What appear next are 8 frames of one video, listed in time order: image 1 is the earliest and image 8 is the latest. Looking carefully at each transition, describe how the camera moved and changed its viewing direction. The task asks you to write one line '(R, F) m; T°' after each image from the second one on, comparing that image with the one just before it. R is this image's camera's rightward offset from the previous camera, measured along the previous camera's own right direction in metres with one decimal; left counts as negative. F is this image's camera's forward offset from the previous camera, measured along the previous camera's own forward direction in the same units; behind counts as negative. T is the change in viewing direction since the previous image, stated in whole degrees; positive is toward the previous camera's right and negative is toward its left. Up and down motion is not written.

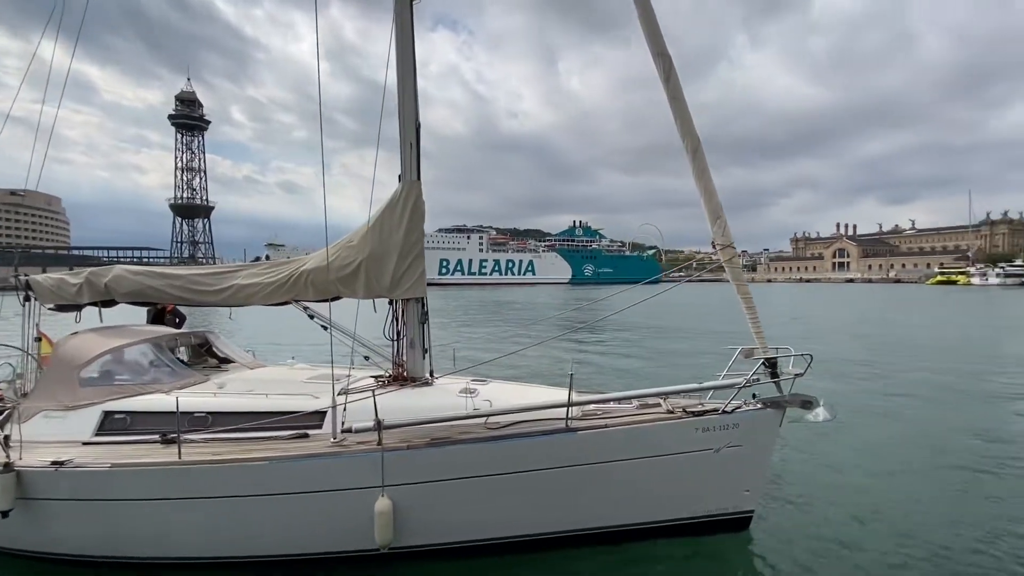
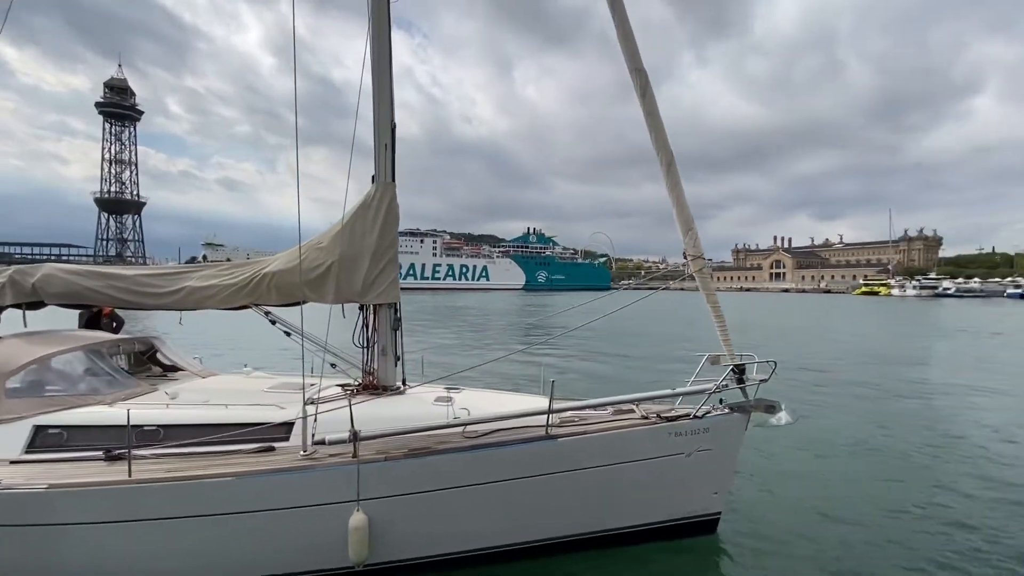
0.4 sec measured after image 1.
(-0.2, +0.1) m; +5°
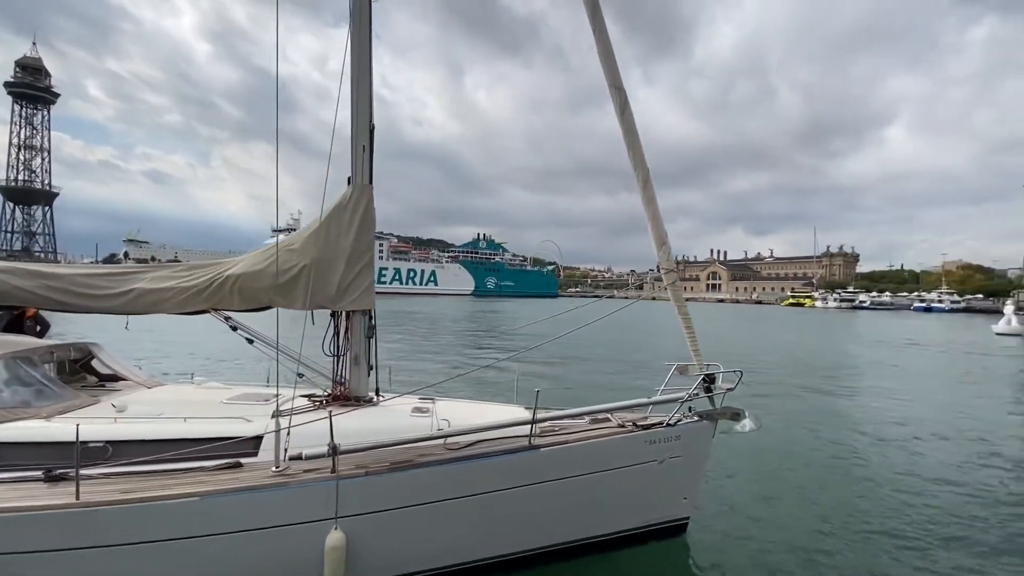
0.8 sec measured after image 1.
(-0.3, +0.1) m; +6°
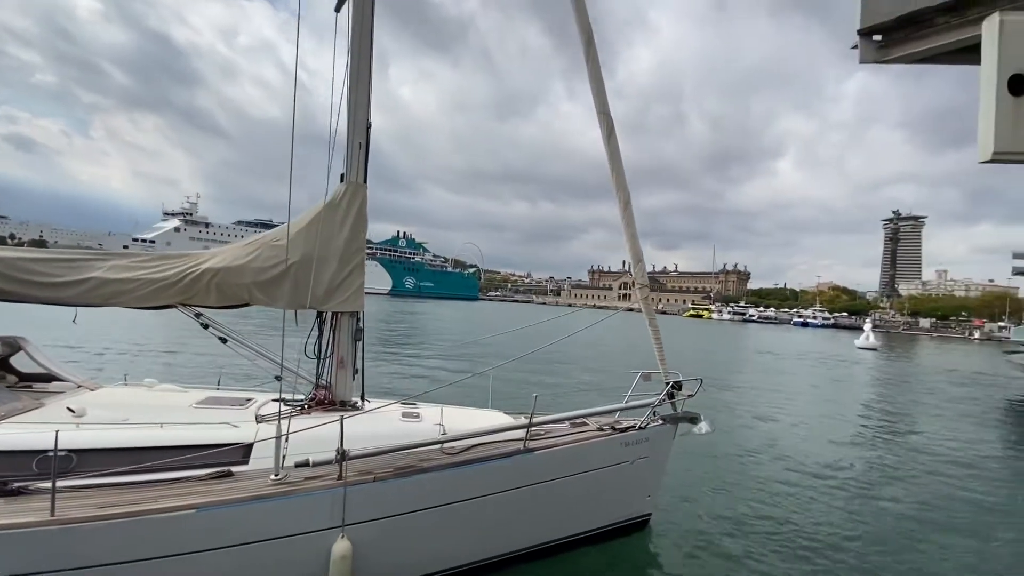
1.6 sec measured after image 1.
(-0.7, 0.0) m; +9°
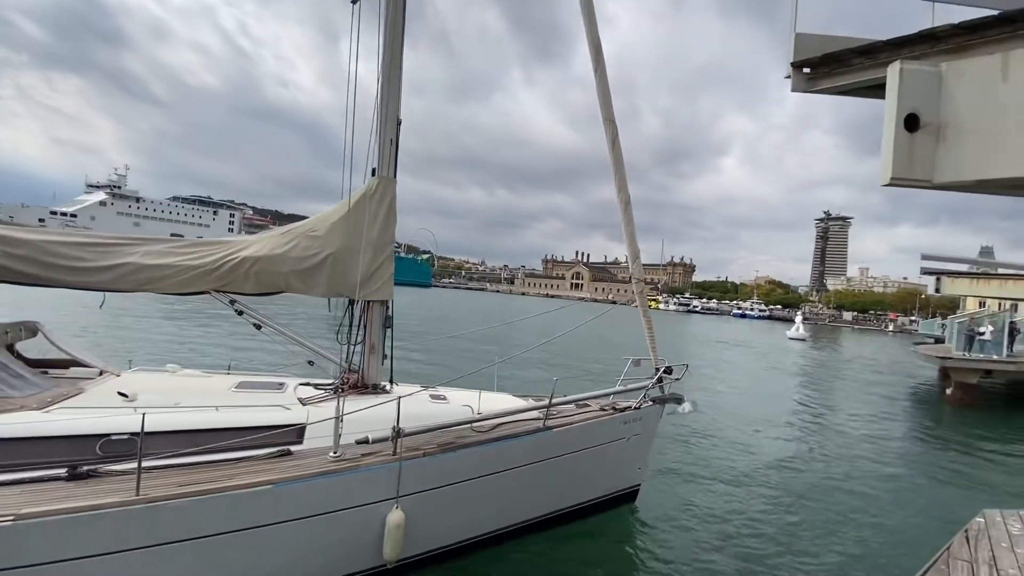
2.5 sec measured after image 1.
(-0.7, -0.3) m; +6°
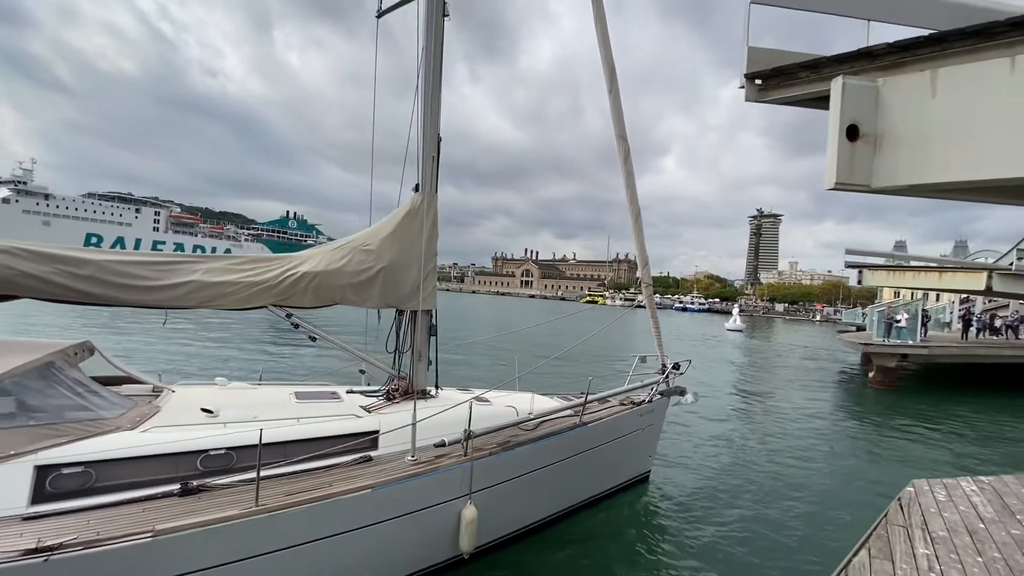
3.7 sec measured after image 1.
(-0.9, -0.3) m; +6°
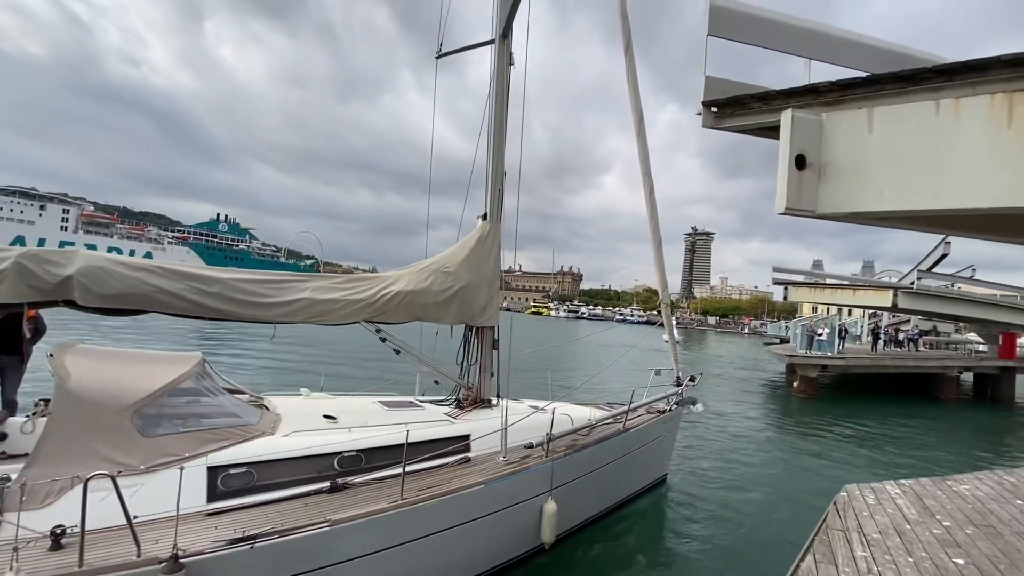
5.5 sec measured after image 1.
(-1.3, -0.6) m; +6°
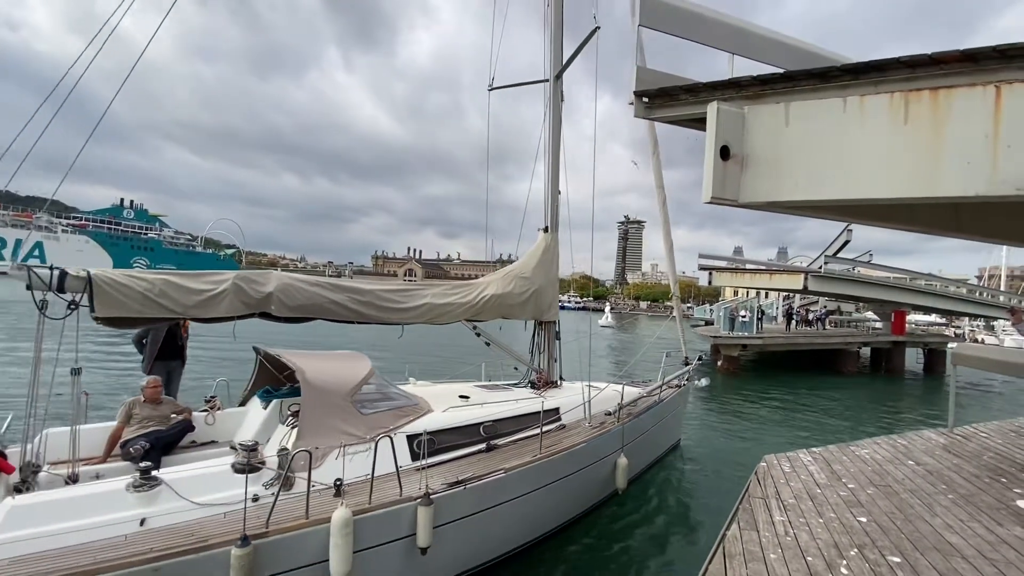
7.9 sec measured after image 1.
(-1.7, -1.1) m; +7°
